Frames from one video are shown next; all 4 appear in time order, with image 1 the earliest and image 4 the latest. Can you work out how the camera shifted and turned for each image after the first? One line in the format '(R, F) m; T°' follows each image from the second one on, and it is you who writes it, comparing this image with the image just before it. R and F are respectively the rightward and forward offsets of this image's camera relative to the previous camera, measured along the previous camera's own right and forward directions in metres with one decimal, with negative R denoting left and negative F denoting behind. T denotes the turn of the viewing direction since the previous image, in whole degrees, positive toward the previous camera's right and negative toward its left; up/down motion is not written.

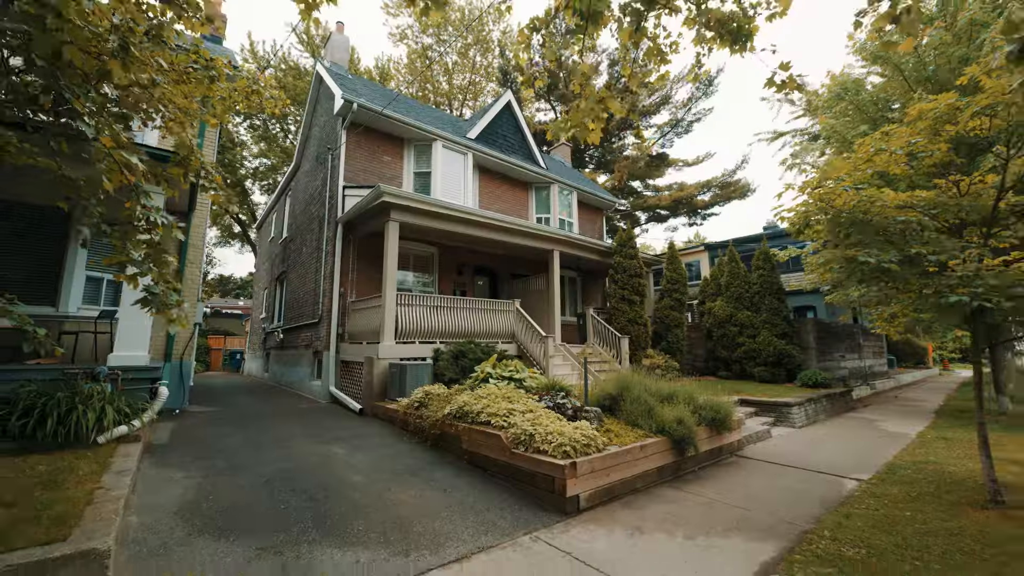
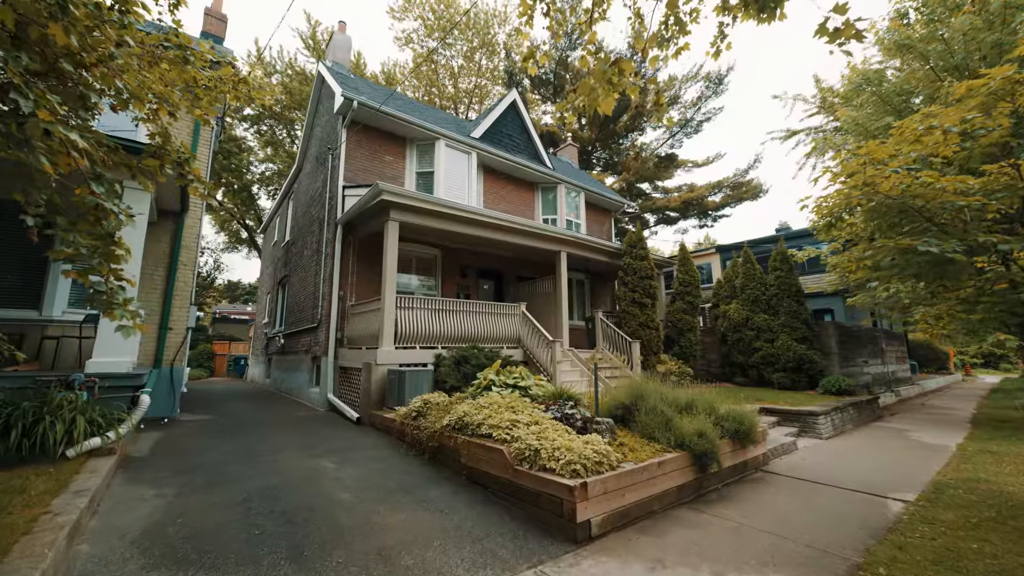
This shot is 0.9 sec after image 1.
(0.0, +0.4) m; -1°
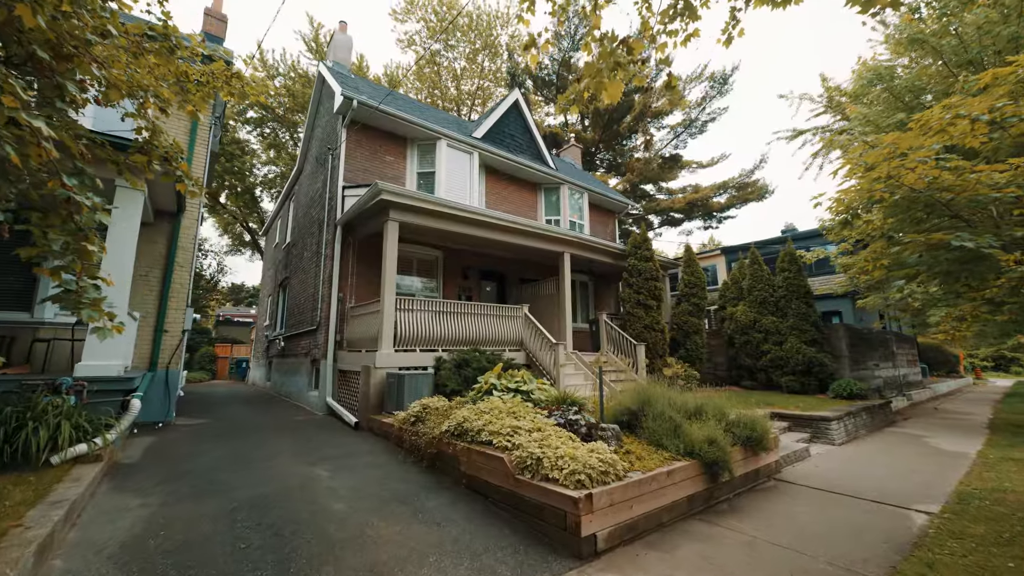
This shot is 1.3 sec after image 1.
(0.0, +0.2) m; 0°
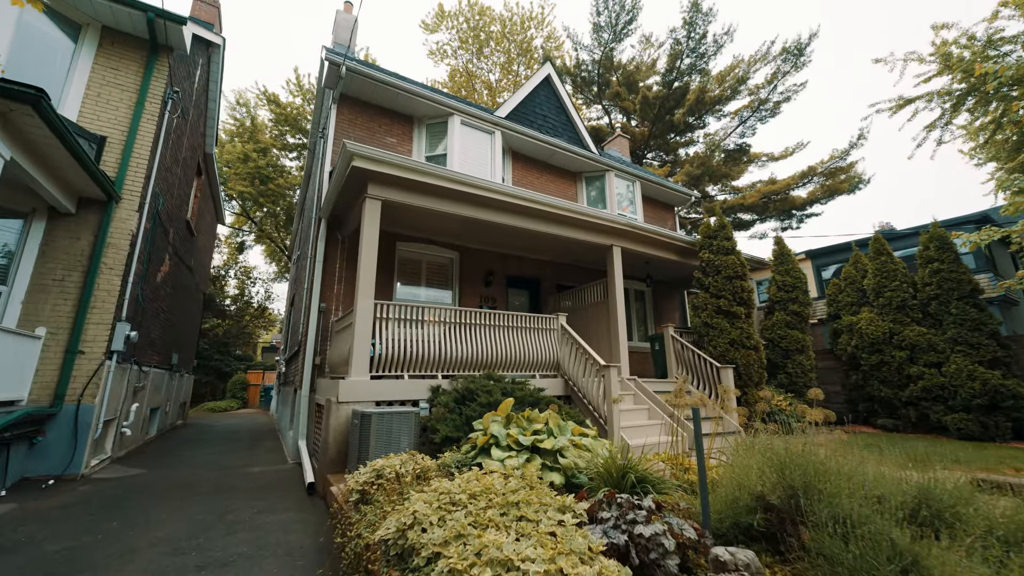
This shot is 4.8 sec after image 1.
(+0.3, +2.3) m; -7°
